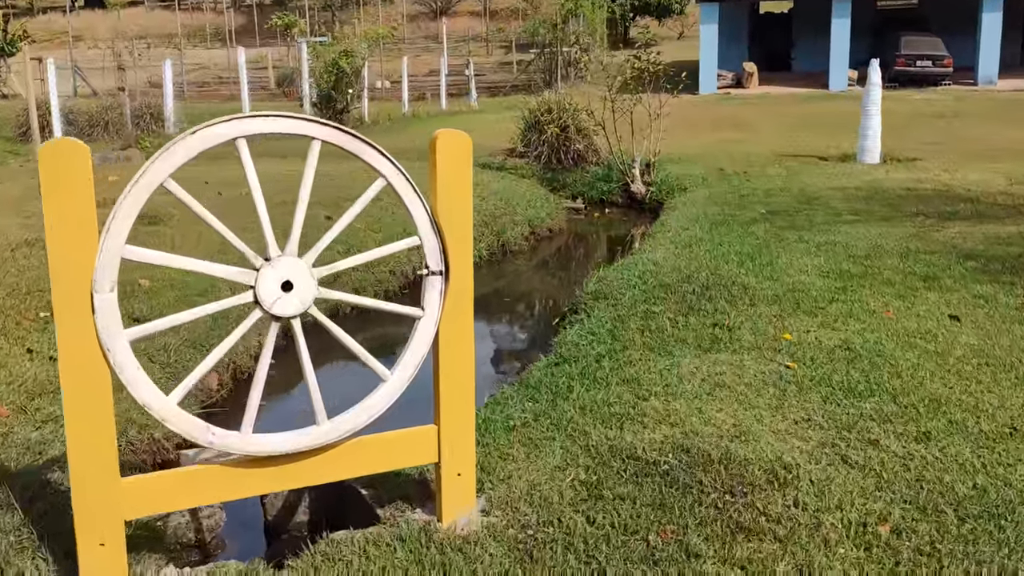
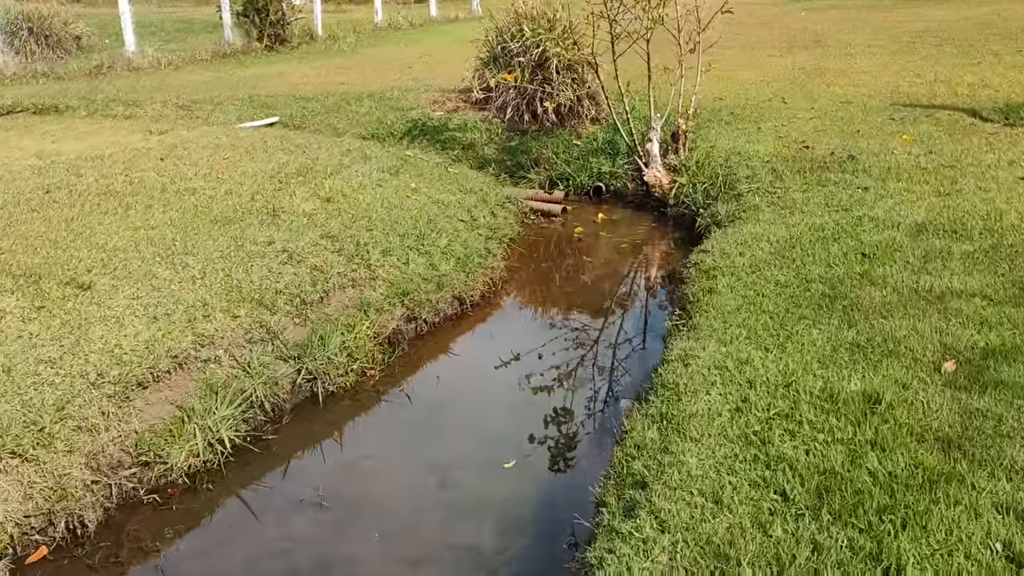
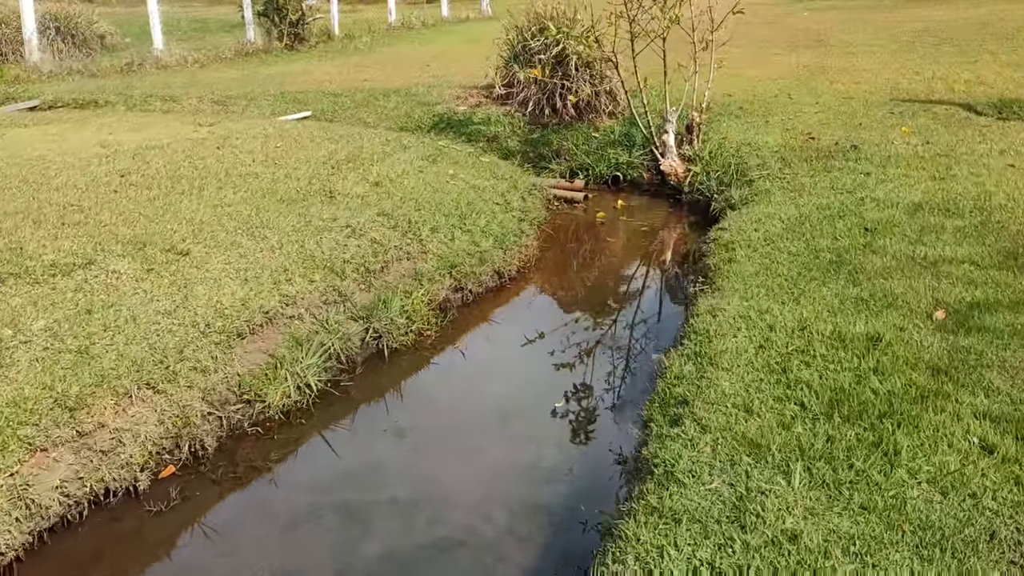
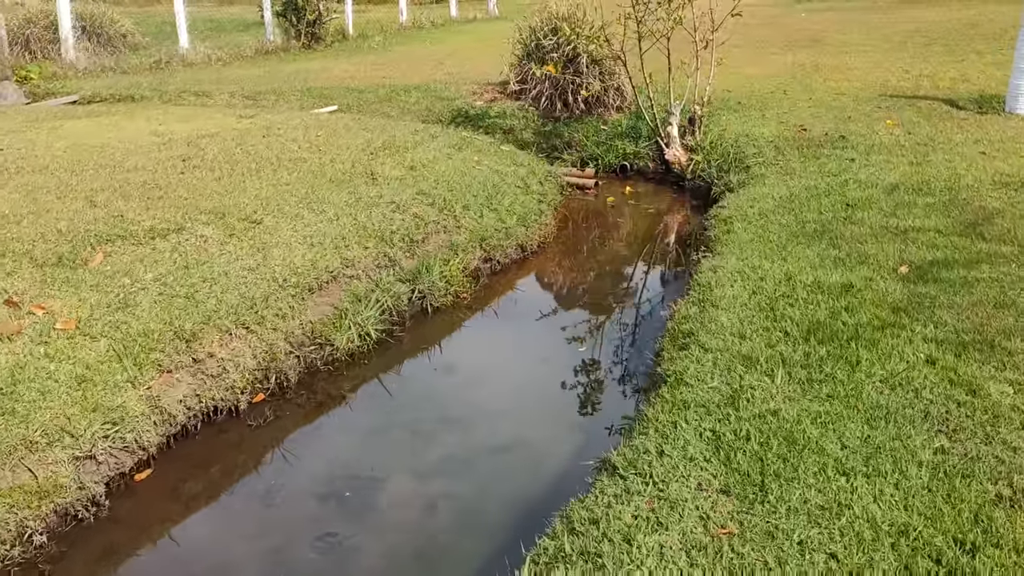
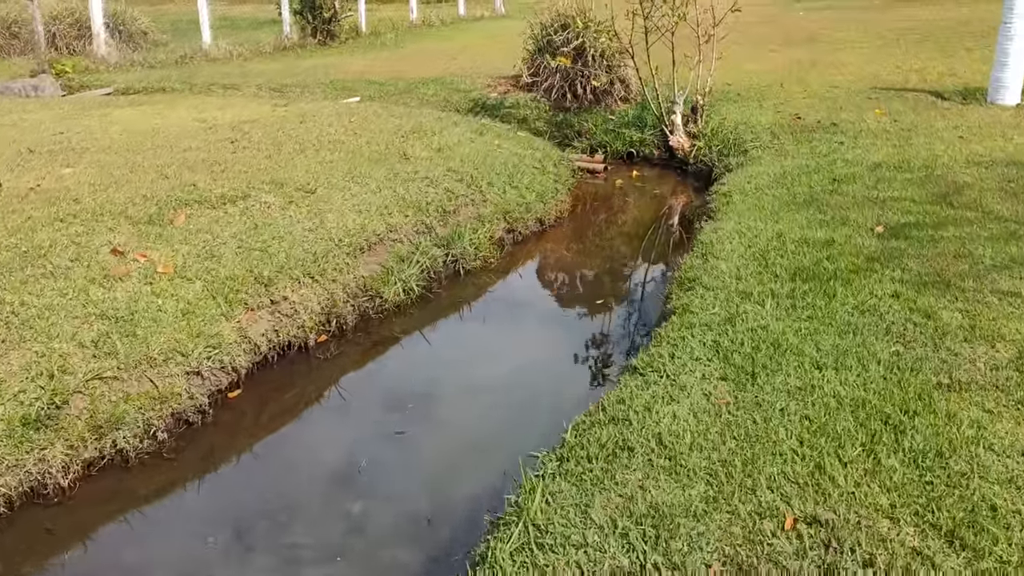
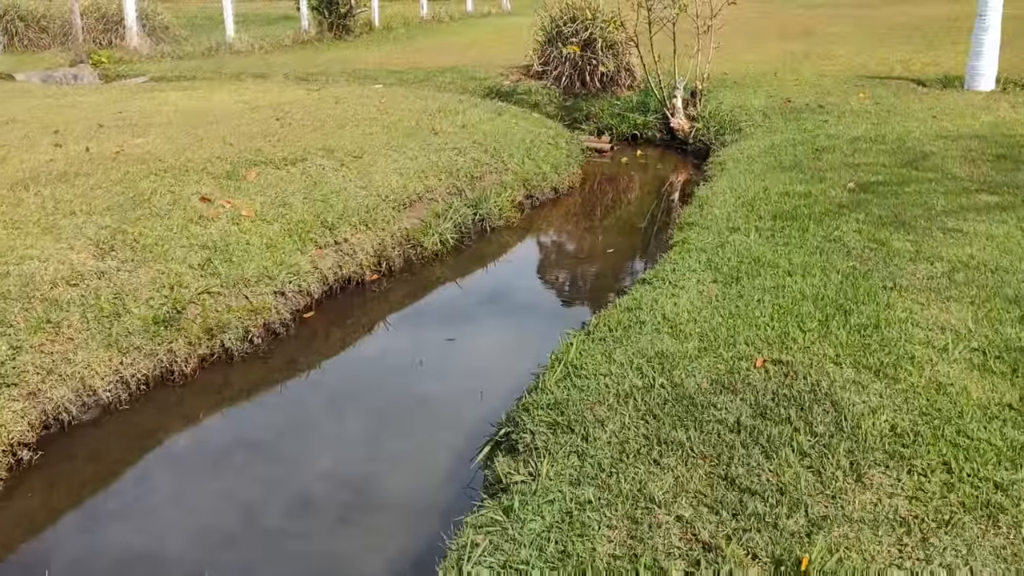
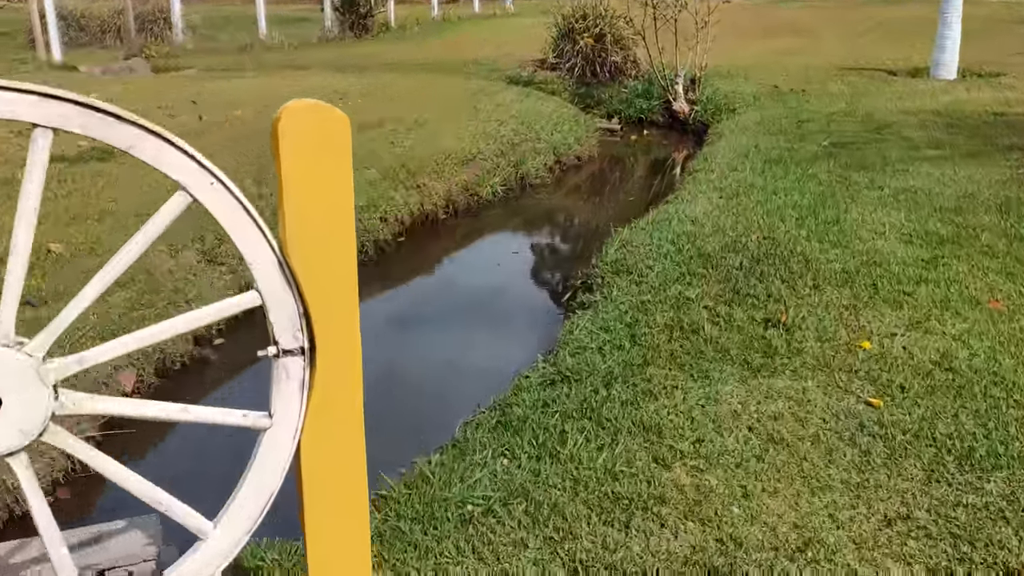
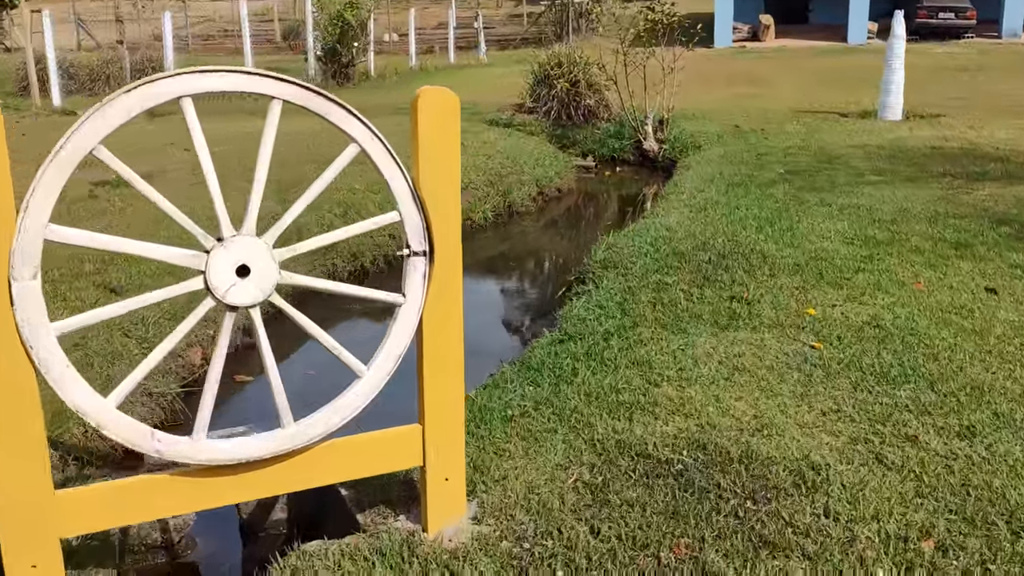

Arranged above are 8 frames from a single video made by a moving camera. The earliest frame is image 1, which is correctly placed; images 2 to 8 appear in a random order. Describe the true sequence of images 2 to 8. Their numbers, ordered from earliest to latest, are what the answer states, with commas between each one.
8, 7, 6, 5, 4, 3, 2
